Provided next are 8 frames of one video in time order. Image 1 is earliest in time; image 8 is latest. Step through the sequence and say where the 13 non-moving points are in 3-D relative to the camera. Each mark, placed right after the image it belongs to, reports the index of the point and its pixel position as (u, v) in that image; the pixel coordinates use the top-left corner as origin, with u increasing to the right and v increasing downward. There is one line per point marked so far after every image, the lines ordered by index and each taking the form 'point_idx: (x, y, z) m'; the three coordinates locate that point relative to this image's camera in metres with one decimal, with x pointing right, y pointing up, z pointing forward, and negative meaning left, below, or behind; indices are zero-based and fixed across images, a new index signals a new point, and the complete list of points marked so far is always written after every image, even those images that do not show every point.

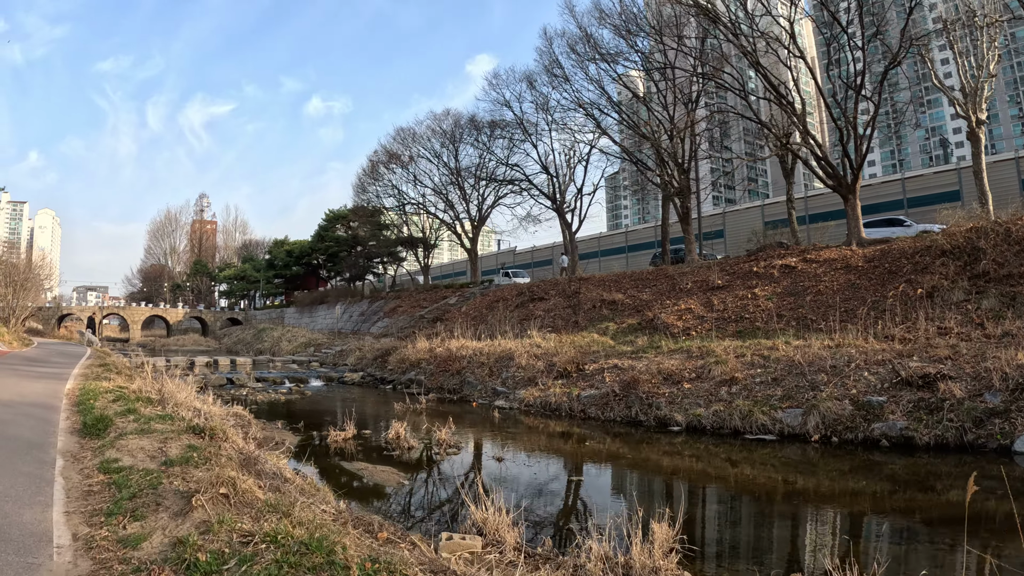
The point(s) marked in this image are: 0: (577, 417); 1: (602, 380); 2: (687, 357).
0: (+1.8, -2.7, +12.5) m
1: (+2.5, -2.1, +13.4) m
2: (+5.0, -1.6, +14.2) m
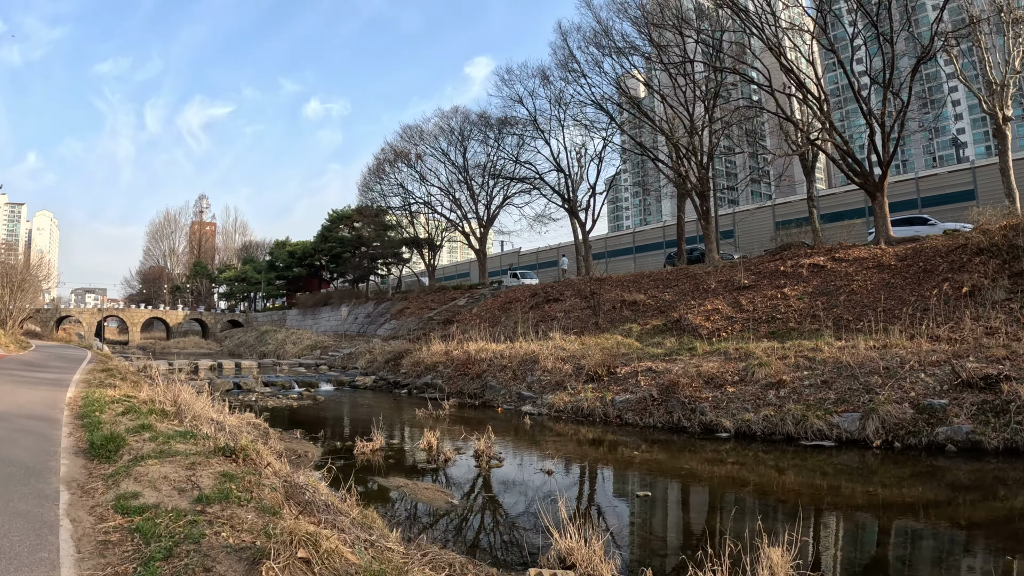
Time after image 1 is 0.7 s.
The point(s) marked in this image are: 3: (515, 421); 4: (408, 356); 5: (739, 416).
0: (+2.4, -2.7, +11.8) m
1: (+3.1, -2.1, +12.7) m
2: (+5.5, -1.6, +13.5) m
3: (+0.3, -2.8, +12.1) m
4: (-3.3, -2.1, +17.6) m
5: (+4.8, -2.4, +11.0) m
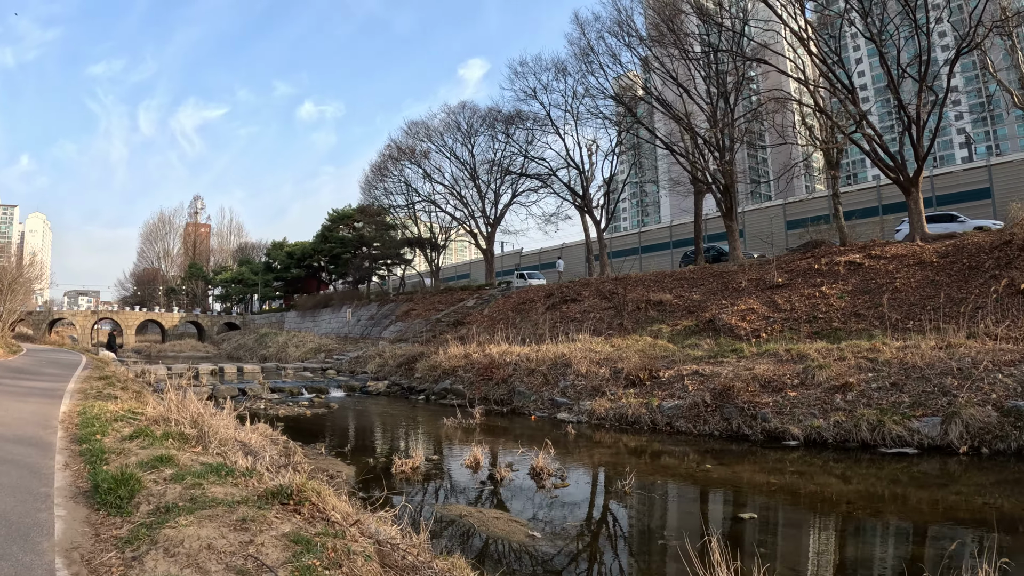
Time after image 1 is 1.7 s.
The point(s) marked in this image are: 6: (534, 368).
0: (+3.1, -2.7, +10.9) m
1: (+3.8, -2.0, +11.8) m
2: (+6.2, -1.5, +12.6) m
3: (+1.0, -2.8, +11.1) m
4: (-2.6, -2.1, +16.7) m
5: (+5.4, -2.4, +10.1) m
6: (+0.6, -1.9, +13.4) m
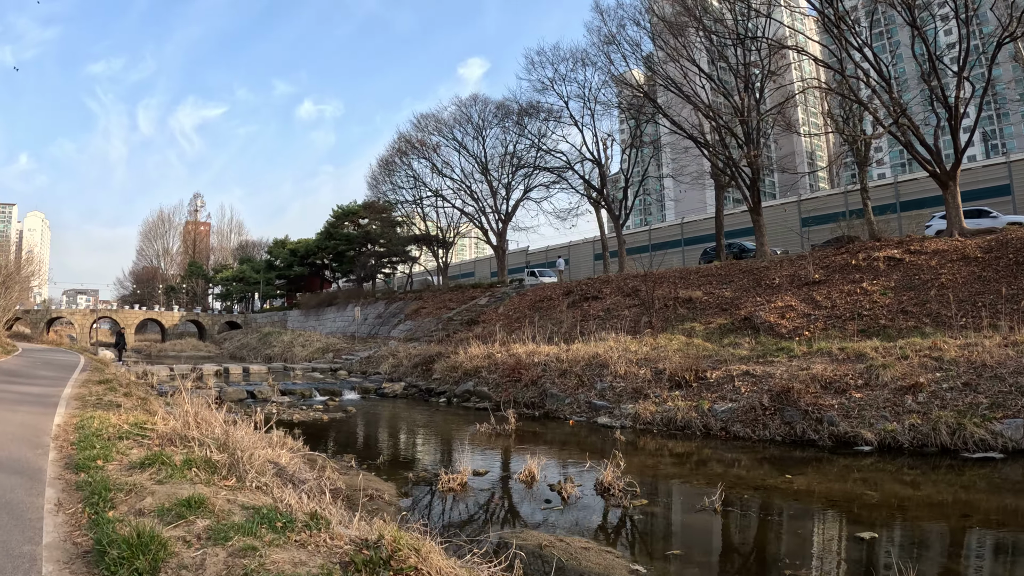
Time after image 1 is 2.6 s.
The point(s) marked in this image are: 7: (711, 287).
0: (+3.7, -2.6, +10.1) m
1: (+4.4, -1.9, +10.9) m
2: (+6.8, -1.5, +11.8) m
3: (+1.6, -2.7, +10.3) m
4: (-2.0, -2.0, +15.8) m
5: (+6.1, -2.3, +9.3) m
6: (+1.2, -1.8, +12.6) m
7: (+6.5, 0.0, +18.1) m
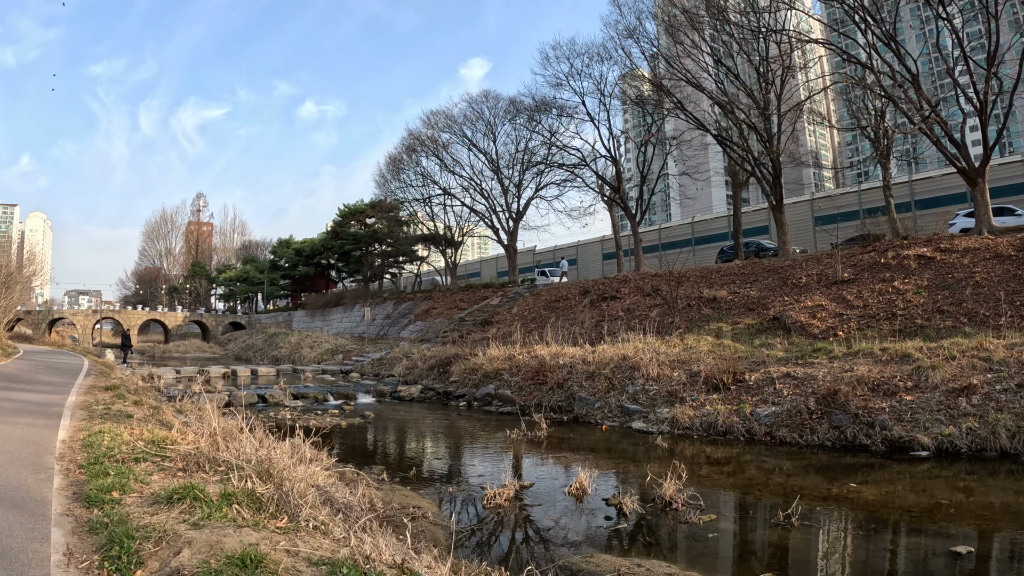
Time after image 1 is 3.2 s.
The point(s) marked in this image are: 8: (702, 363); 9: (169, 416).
0: (+4.3, -2.6, +9.5) m
1: (+4.9, -1.9, +10.3) m
2: (+7.4, -1.4, +11.2) m
3: (+2.1, -2.6, +9.7) m
4: (-1.5, -2.0, +15.2) m
5: (+6.6, -2.2, +8.7) m
6: (+1.8, -1.8, +12.0) m
7: (+7.0, +0.1, +17.5) m
8: (+3.9, -1.5, +11.5) m
9: (-4.4, -1.6, +7.1) m
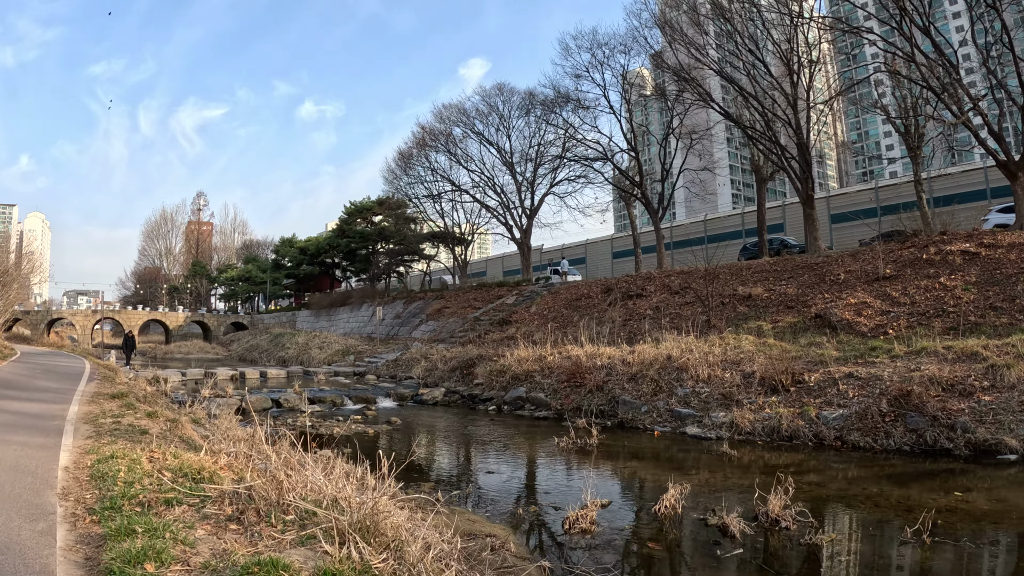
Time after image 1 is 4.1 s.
0: (+5.0, -2.5, +8.6) m
1: (+5.6, -1.8, +9.5) m
2: (+8.1, -1.3, +10.3) m
3: (+2.9, -2.6, +8.8) m
4: (-0.8, -1.9, +14.4) m
5: (+7.3, -2.2, +7.9) m
6: (+2.5, -1.7, +11.1) m
7: (+7.7, +0.1, +16.7) m
8: (+4.6, -1.5, +10.6) m
9: (-3.7, -1.5, +6.3) m
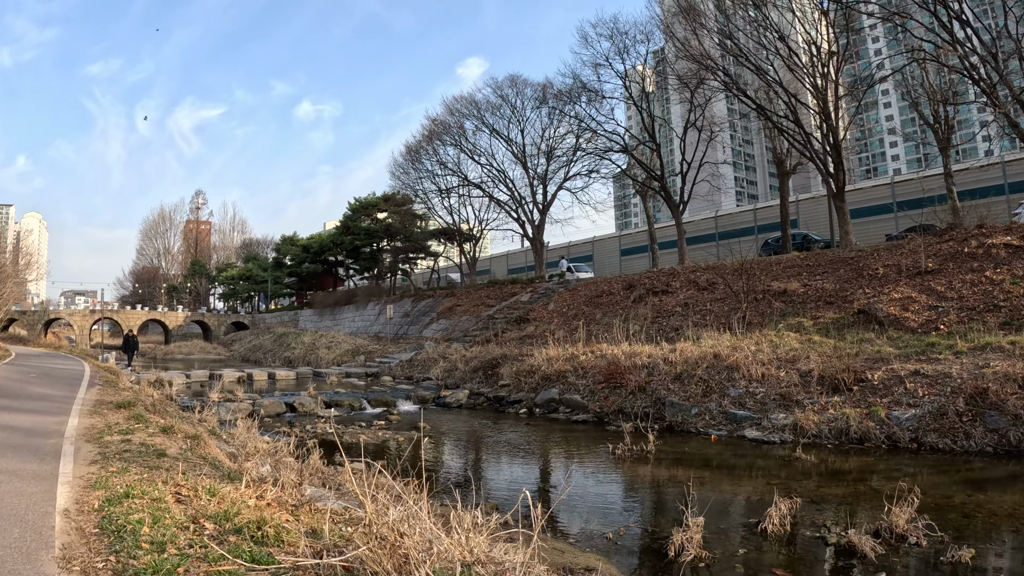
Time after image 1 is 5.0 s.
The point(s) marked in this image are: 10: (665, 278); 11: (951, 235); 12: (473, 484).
0: (+5.6, -2.4, +7.8) m
1: (+6.3, -1.7, +8.7) m
2: (+8.7, -1.2, +9.5) m
3: (+3.5, -2.5, +8.0) m
4: (-0.1, -1.8, +13.5) m
5: (+8.0, -2.0, +7.1) m
6: (+3.1, -1.6, +10.3) m
7: (+8.3, +0.3, +15.9) m
8: (+5.3, -1.3, +9.8) m
9: (-3.0, -1.5, +5.5) m
10: (+5.1, +0.3, +18.5) m
11: (+13.7, +1.7, +17.4) m
12: (-0.6, -2.5, +7.1) m
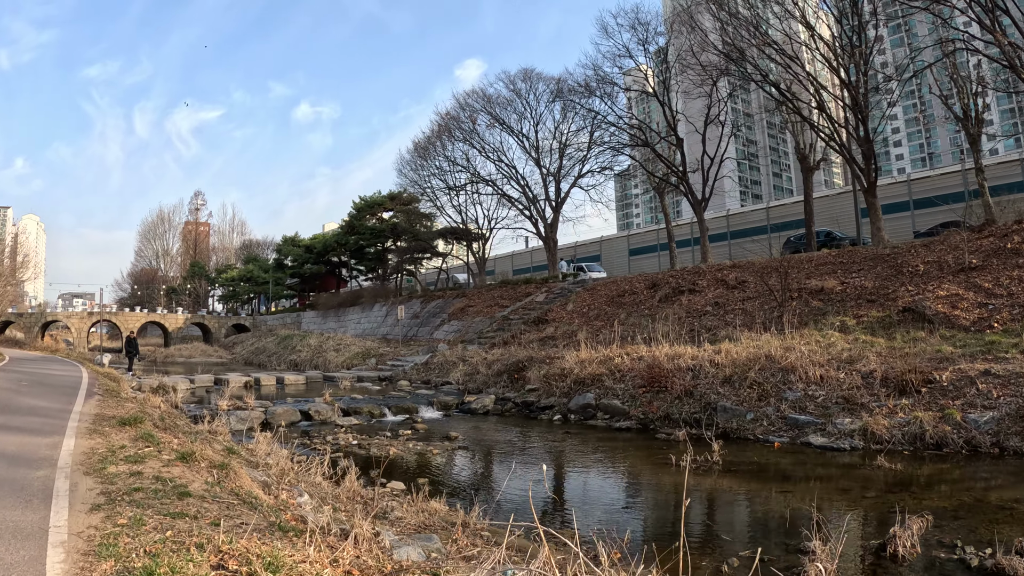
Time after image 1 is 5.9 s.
0: (+6.3, -2.3, +7.0) m
1: (+6.9, -1.6, +7.9) m
2: (+9.3, -1.1, +8.8) m
3: (+4.1, -2.4, +7.2) m
4: (+0.5, -1.8, +12.7) m
5: (+8.6, -2.0, +6.3) m
6: (+3.7, -1.5, +9.5) m
7: (+8.9, +0.3, +15.1) m
8: (+5.9, -1.3, +9.0) m
9: (-2.4, -1.4, +4.6) m
10: (+5.7, +0.4, +17.7) m
11: (+14.3, +1.7, +16.6) m
12: (0.0, -2.4, +6.3) m
